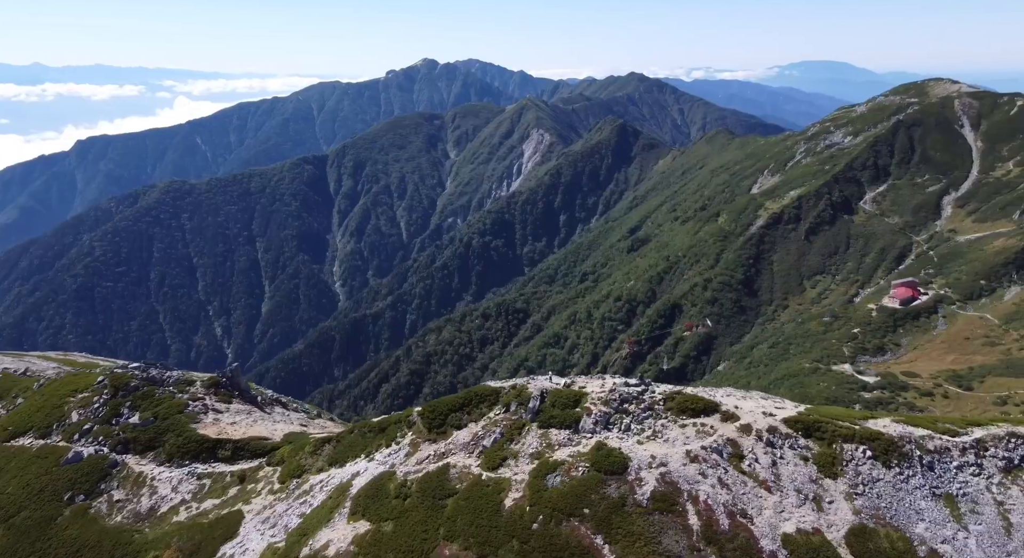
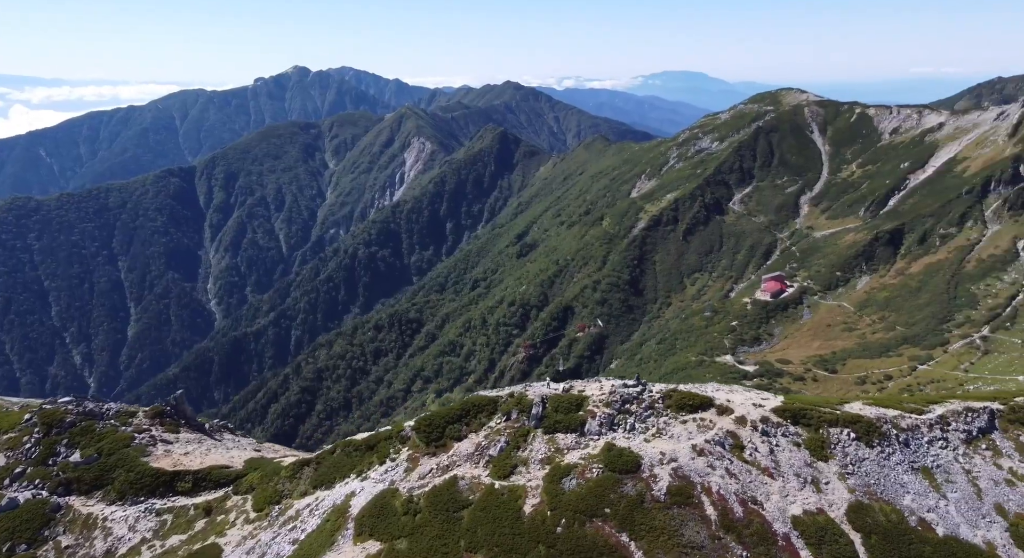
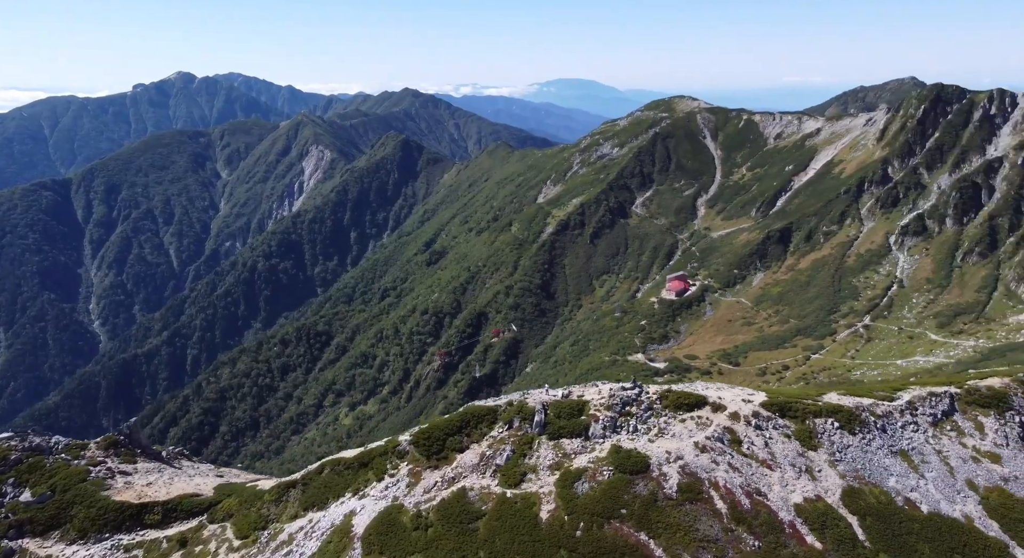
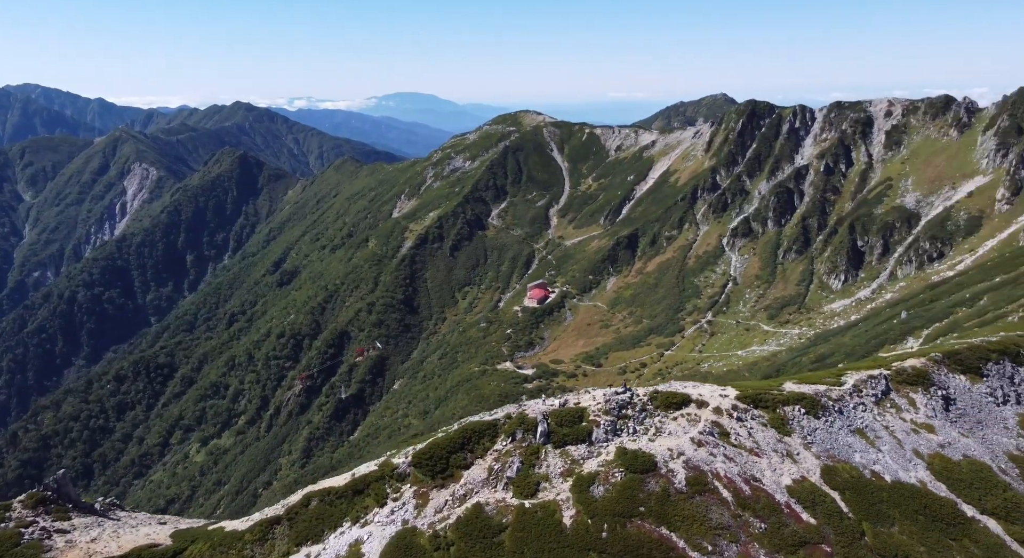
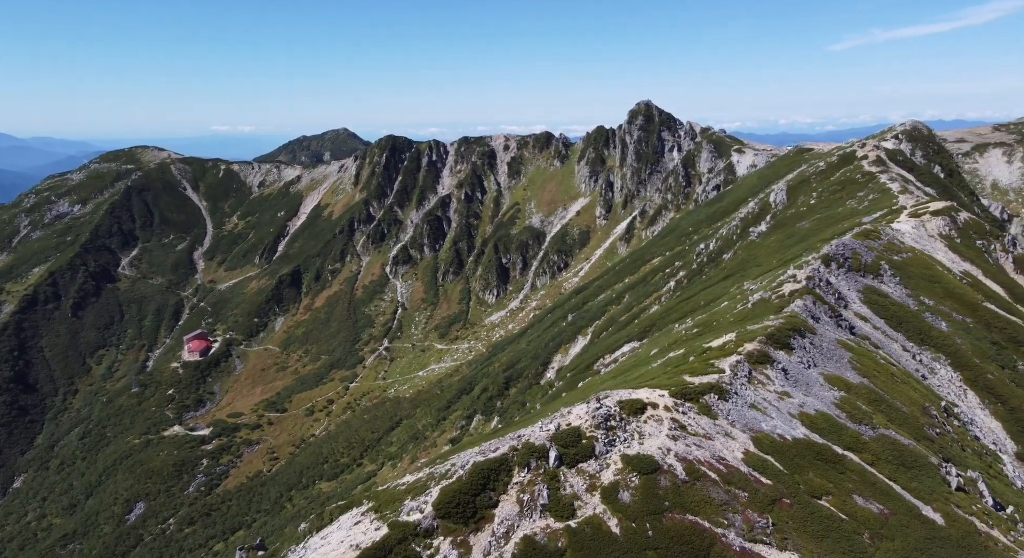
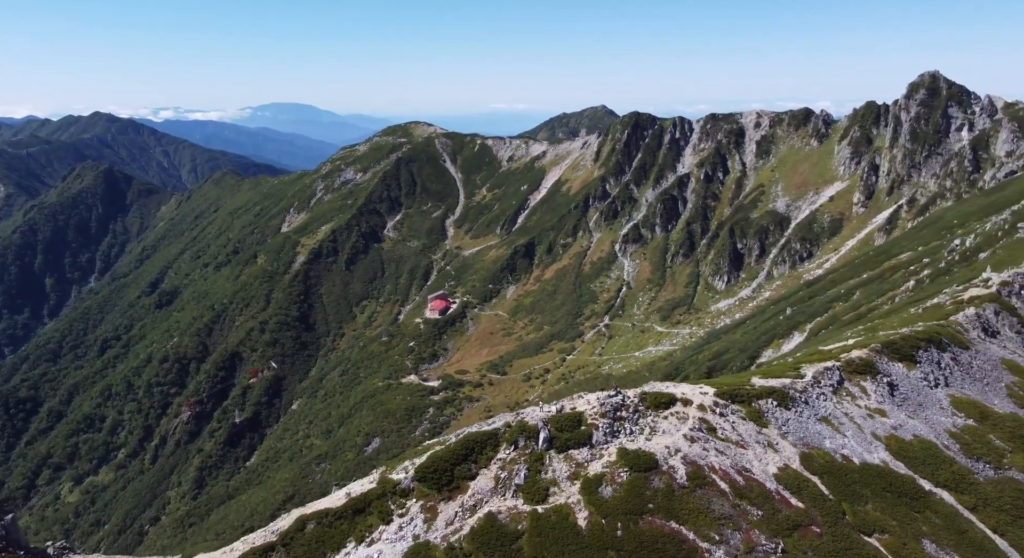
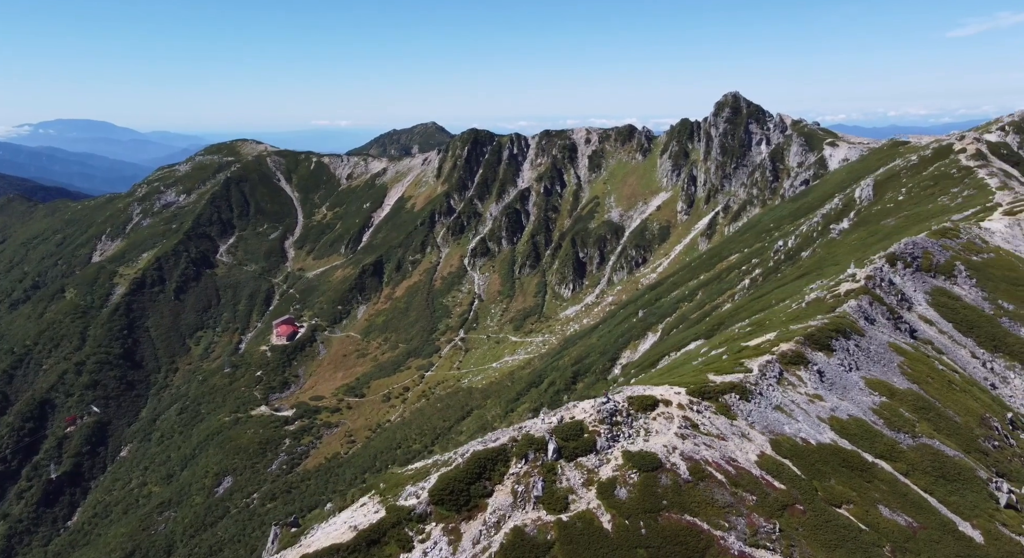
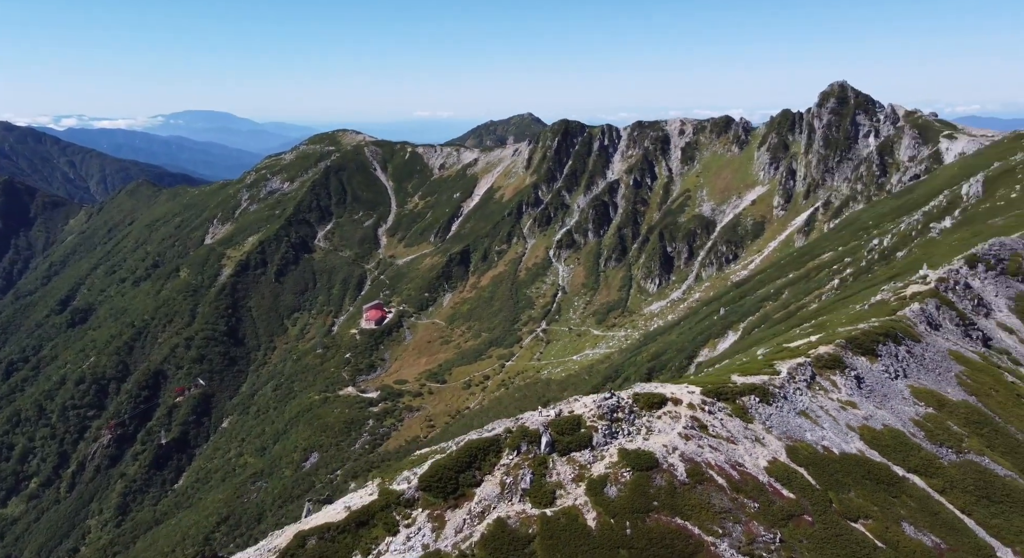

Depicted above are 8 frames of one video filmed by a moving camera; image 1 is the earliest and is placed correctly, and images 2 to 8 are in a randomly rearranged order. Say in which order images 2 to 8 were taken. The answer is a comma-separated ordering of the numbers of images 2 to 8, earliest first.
2, 3, 4, 6, 8, 7, 5
